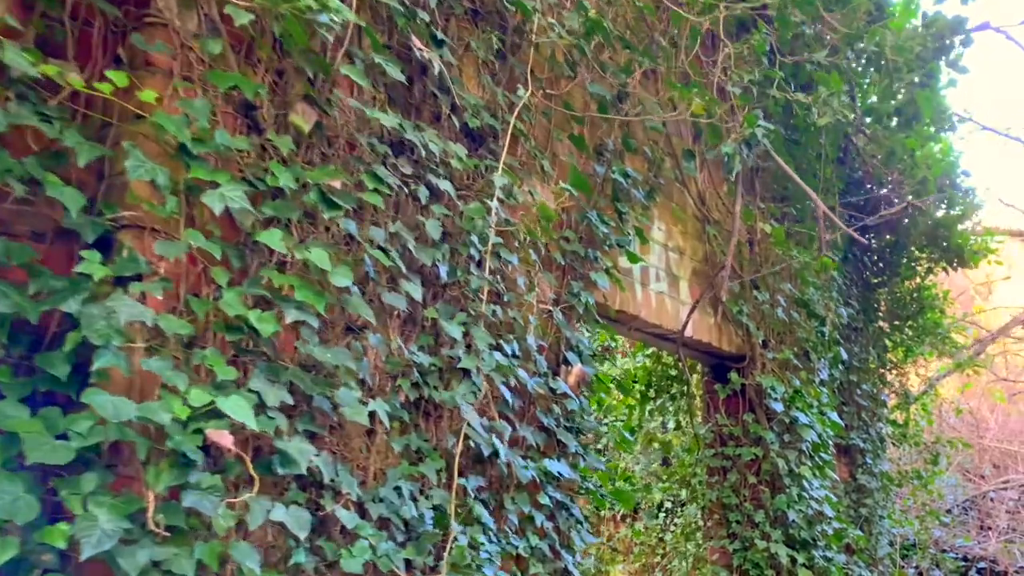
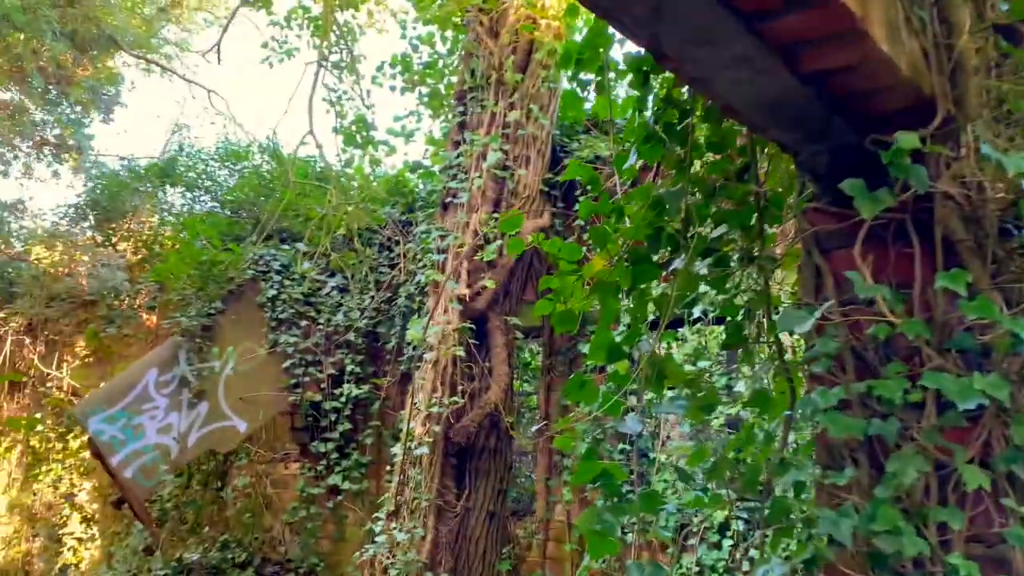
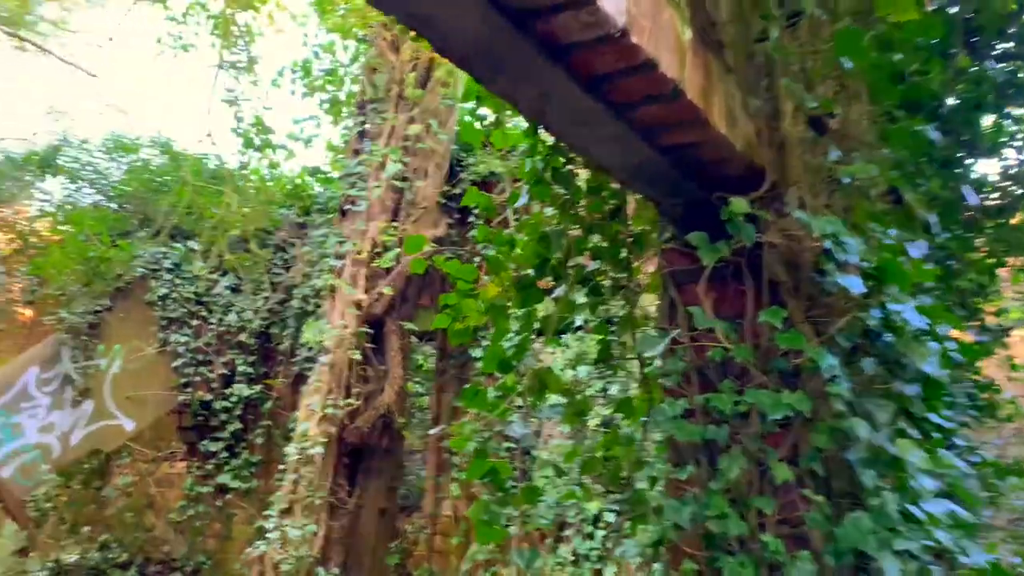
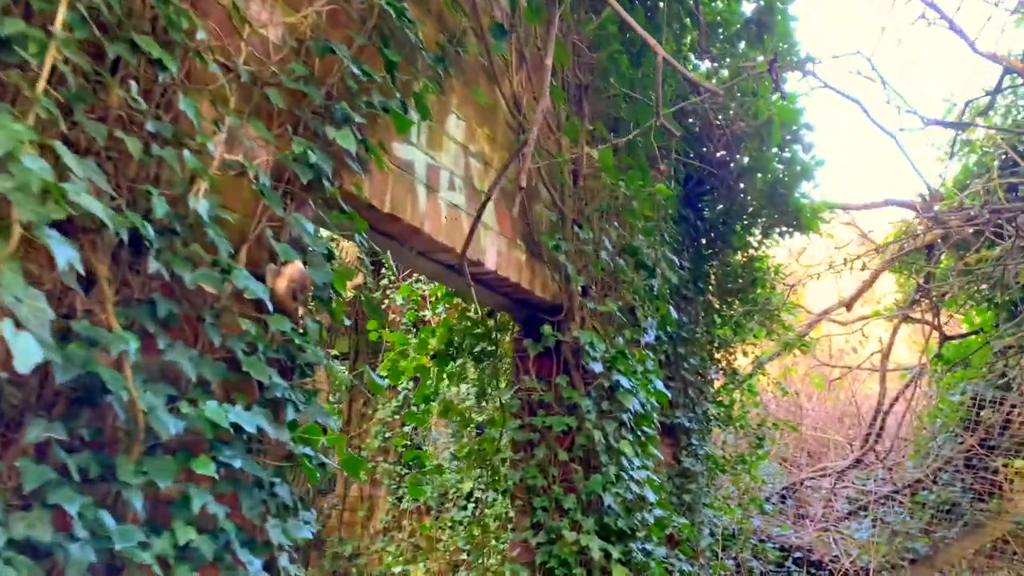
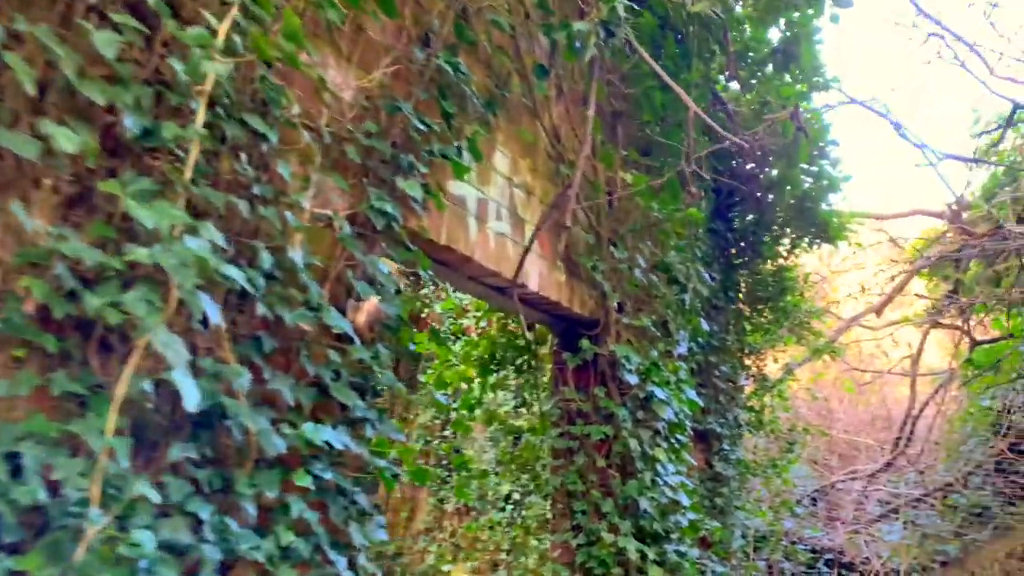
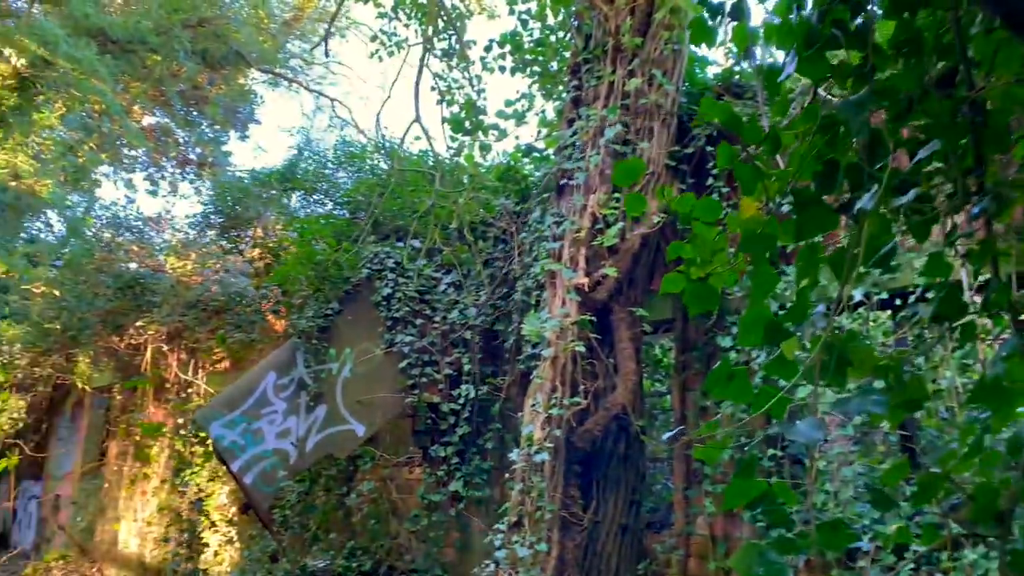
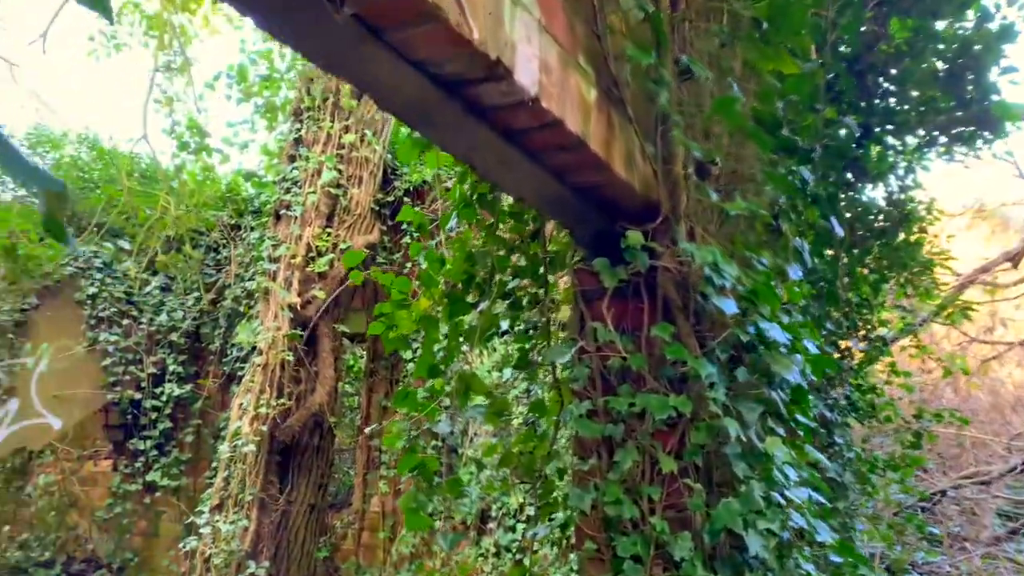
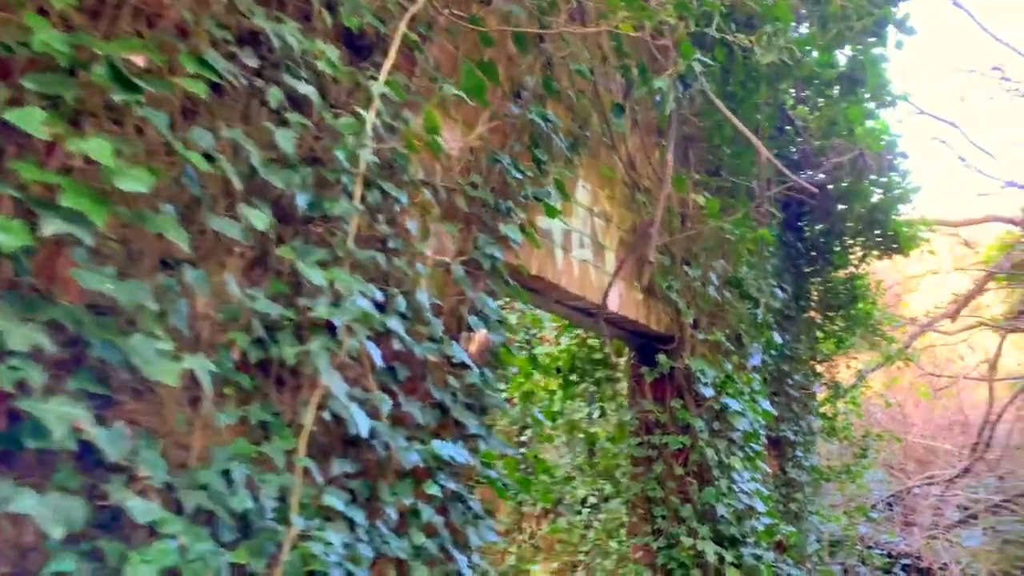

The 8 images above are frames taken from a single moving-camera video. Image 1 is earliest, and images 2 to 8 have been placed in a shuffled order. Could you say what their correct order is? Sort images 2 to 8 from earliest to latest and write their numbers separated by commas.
8, 5, 4, 7, 3, 2, 6
